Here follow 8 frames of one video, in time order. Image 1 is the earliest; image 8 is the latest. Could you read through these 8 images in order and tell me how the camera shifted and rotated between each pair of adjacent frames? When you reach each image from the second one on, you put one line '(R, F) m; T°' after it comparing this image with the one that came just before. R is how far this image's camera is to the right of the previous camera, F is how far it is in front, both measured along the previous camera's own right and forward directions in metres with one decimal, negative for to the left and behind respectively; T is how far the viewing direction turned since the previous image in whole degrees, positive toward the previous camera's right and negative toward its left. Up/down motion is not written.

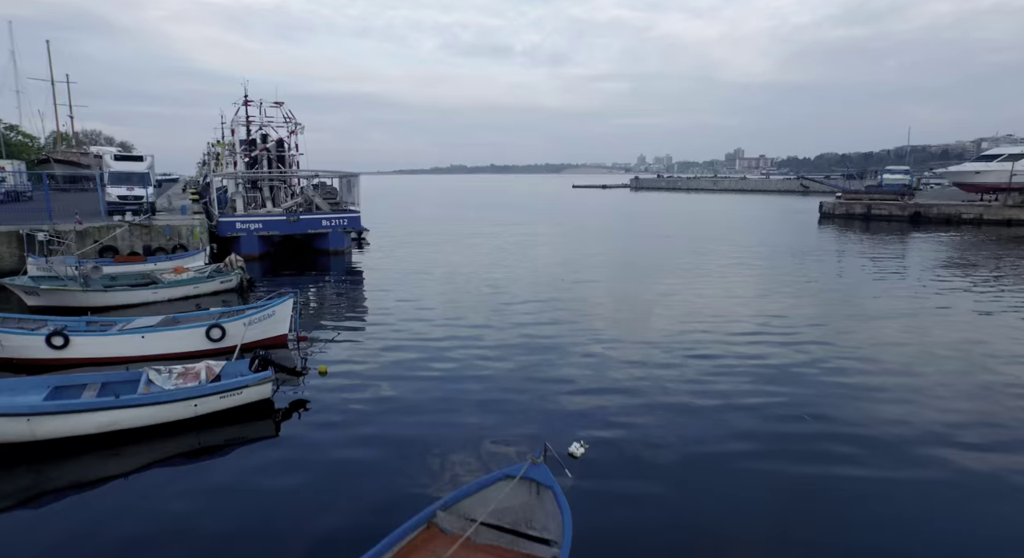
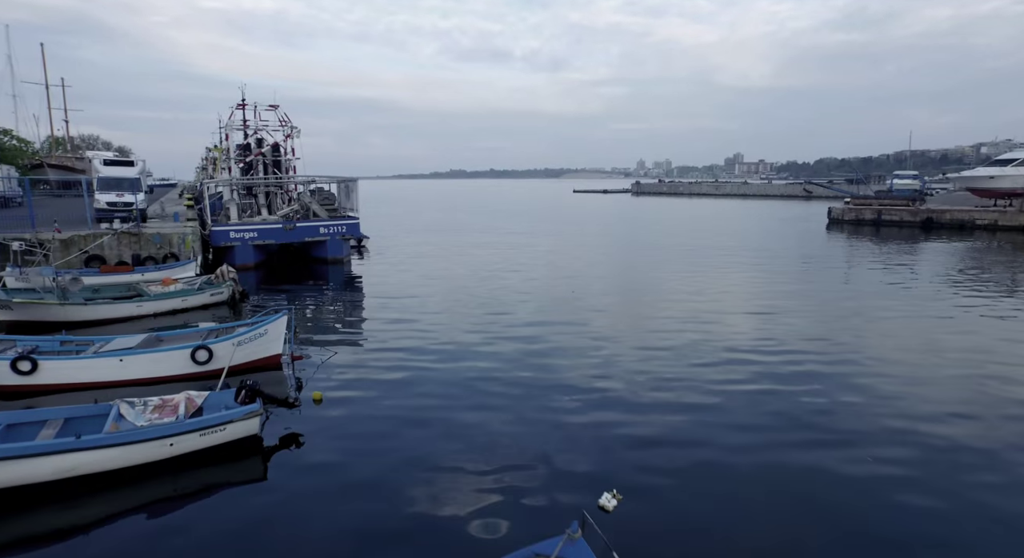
(-0.3, +1.2) m; 0°
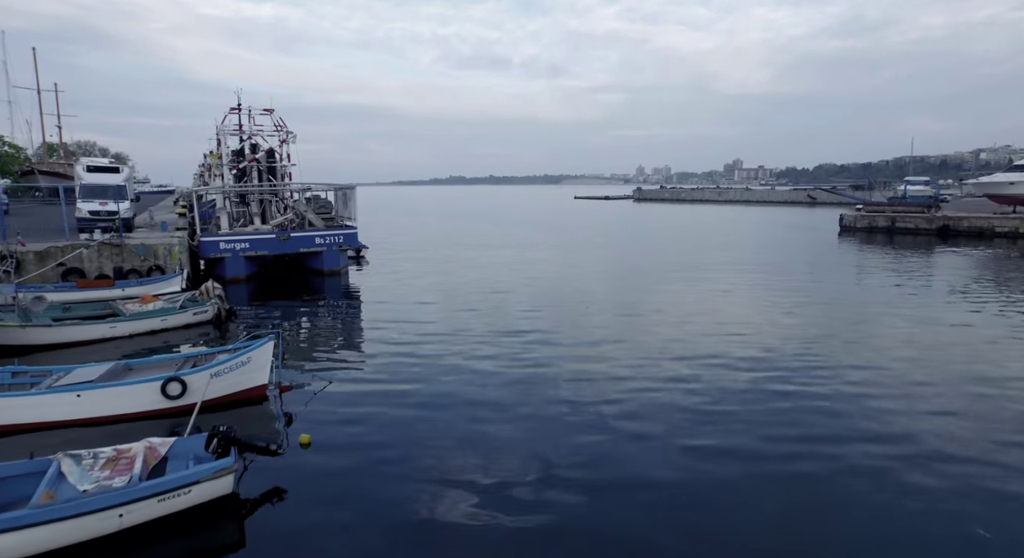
(-0.3, +1.6) m; 0°
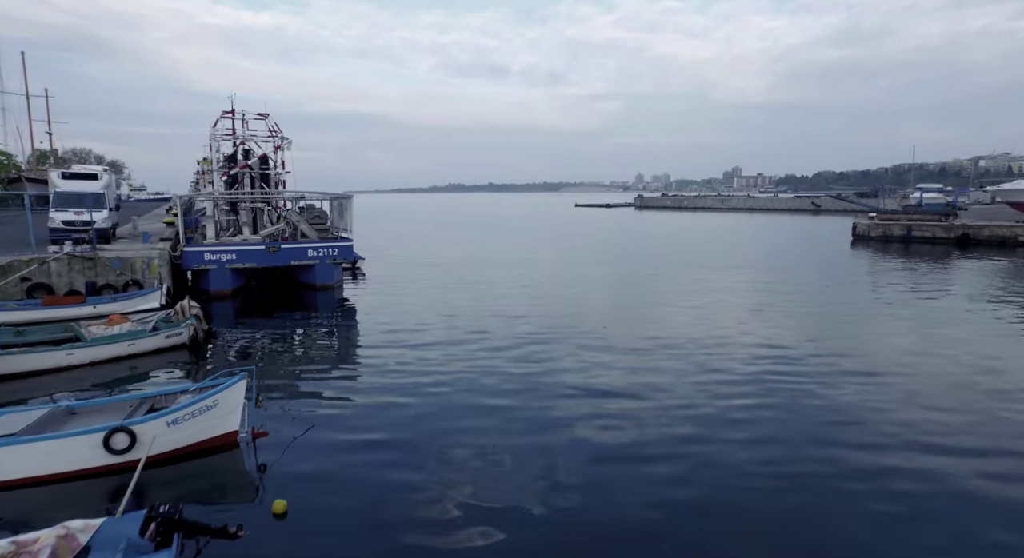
(-0.3, +1.9) m; 0°
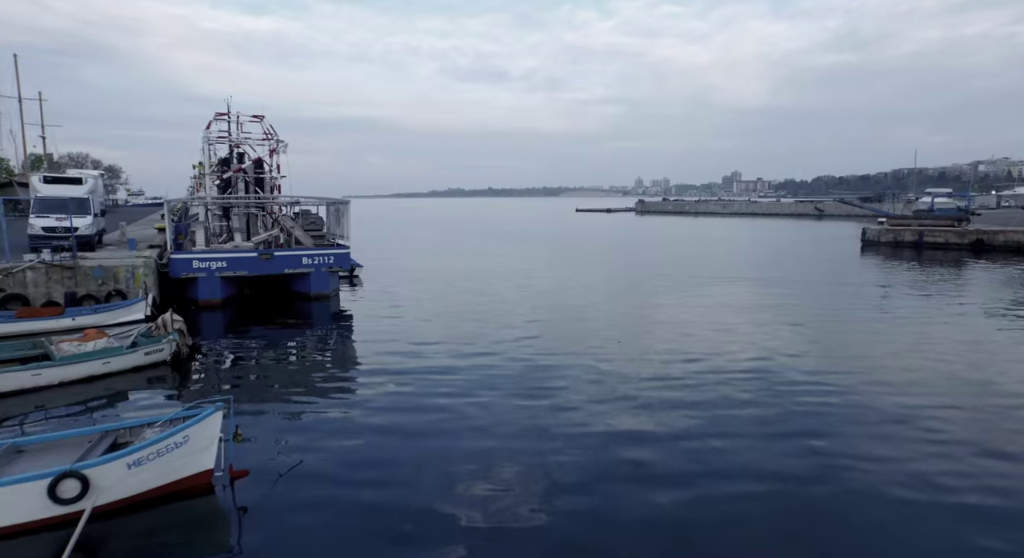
(-0.2, +1.2) m; 0°
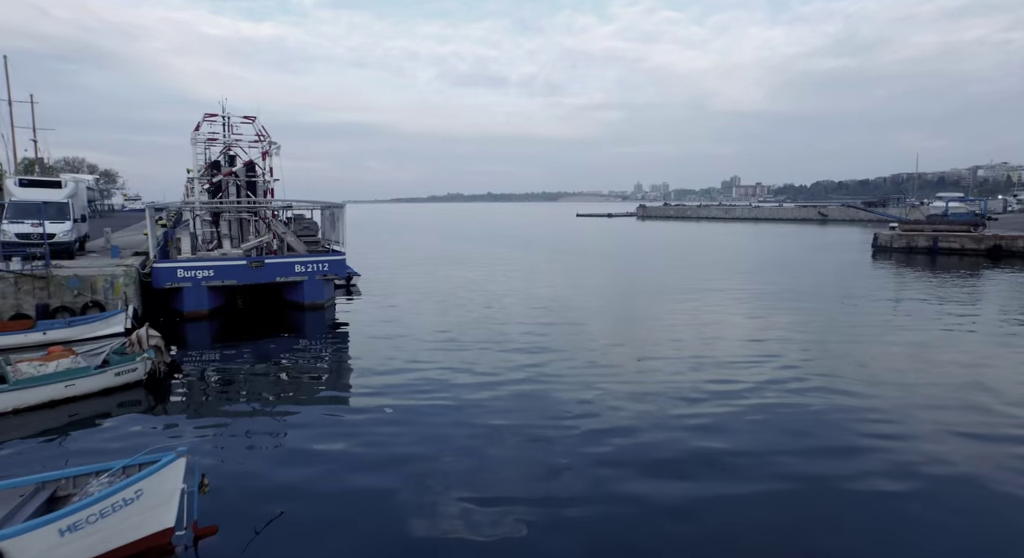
(-0.3, +1.5) m; 0°
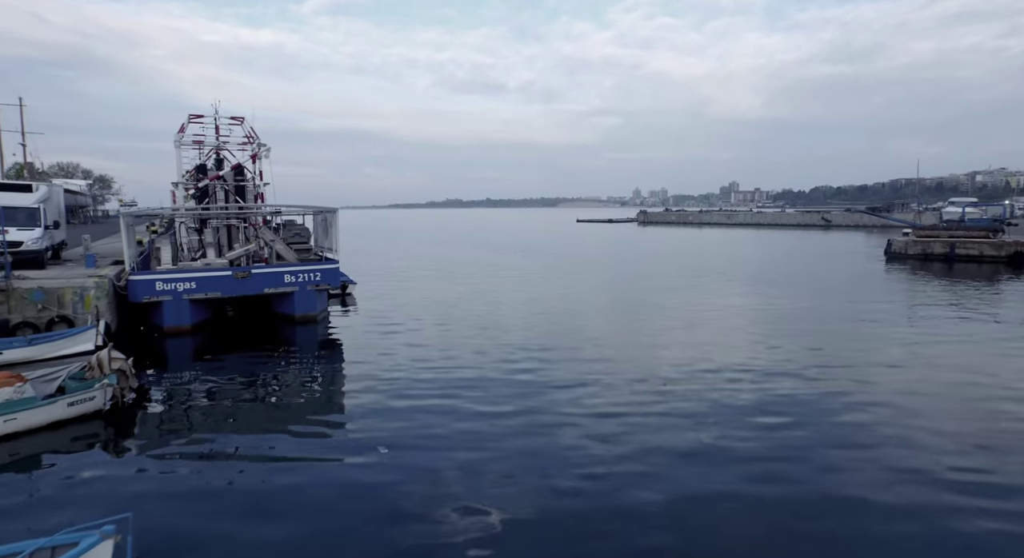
(-0.3, +1.7) m; 0°
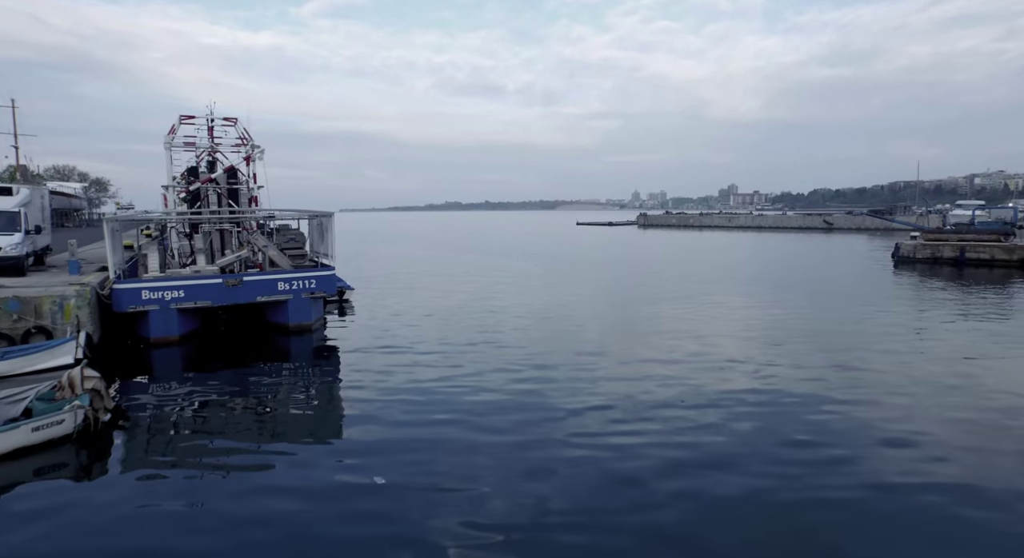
(-0.2, +1.0) m; 0°
